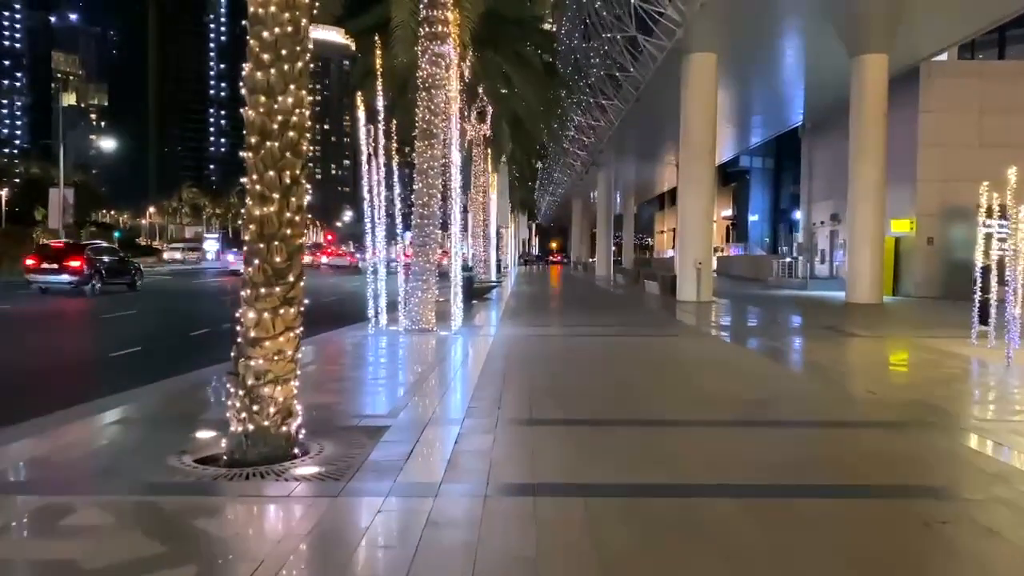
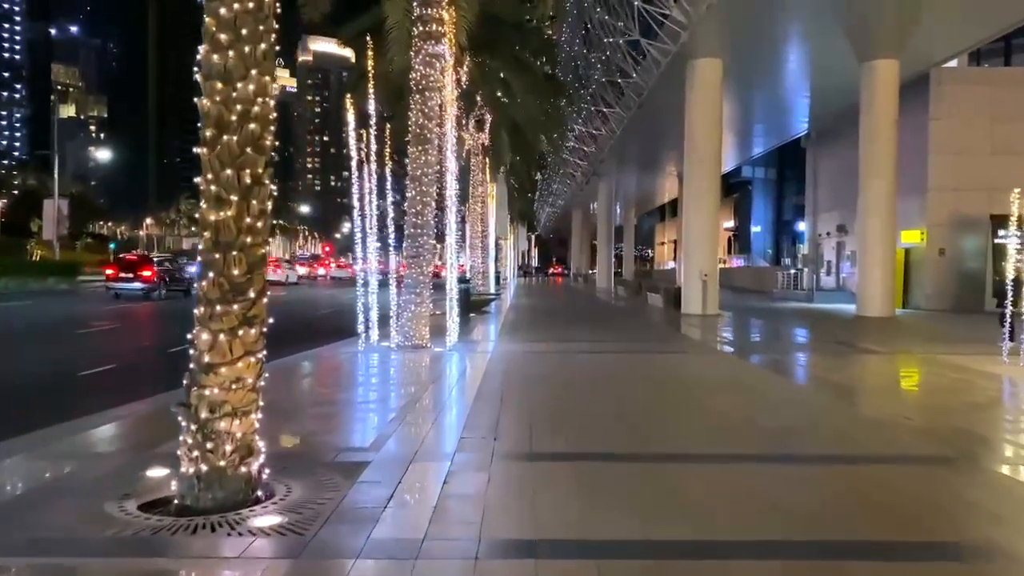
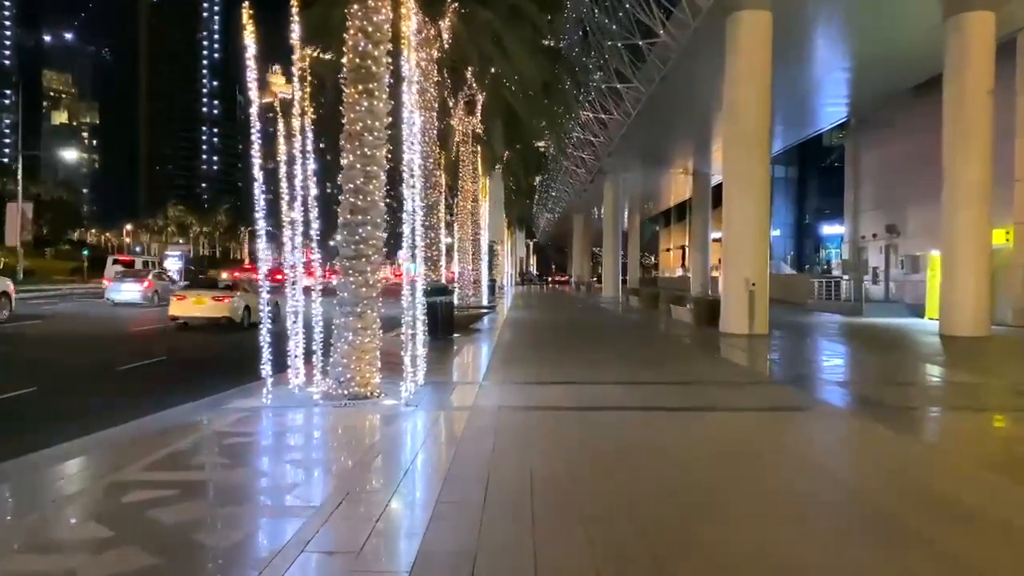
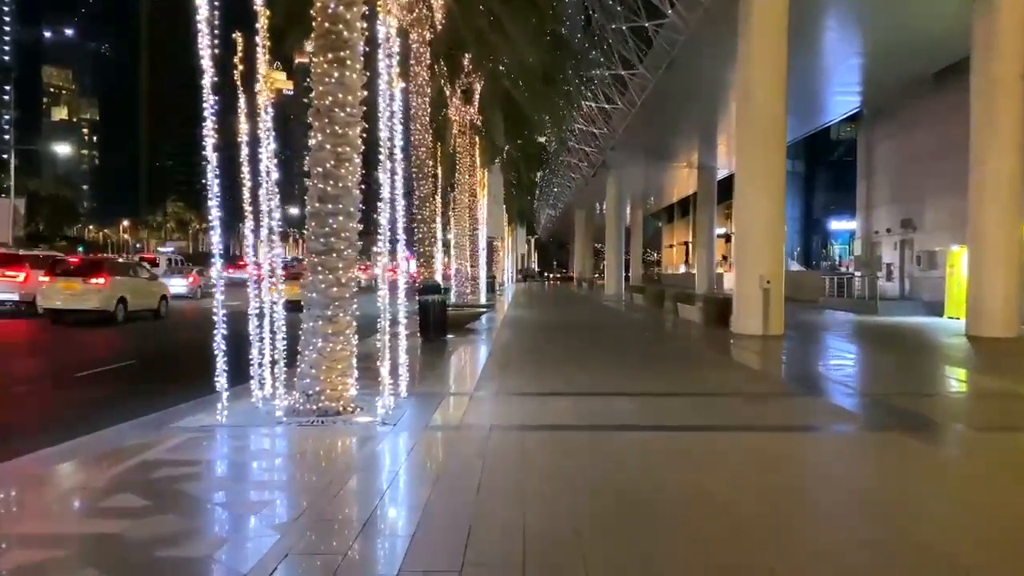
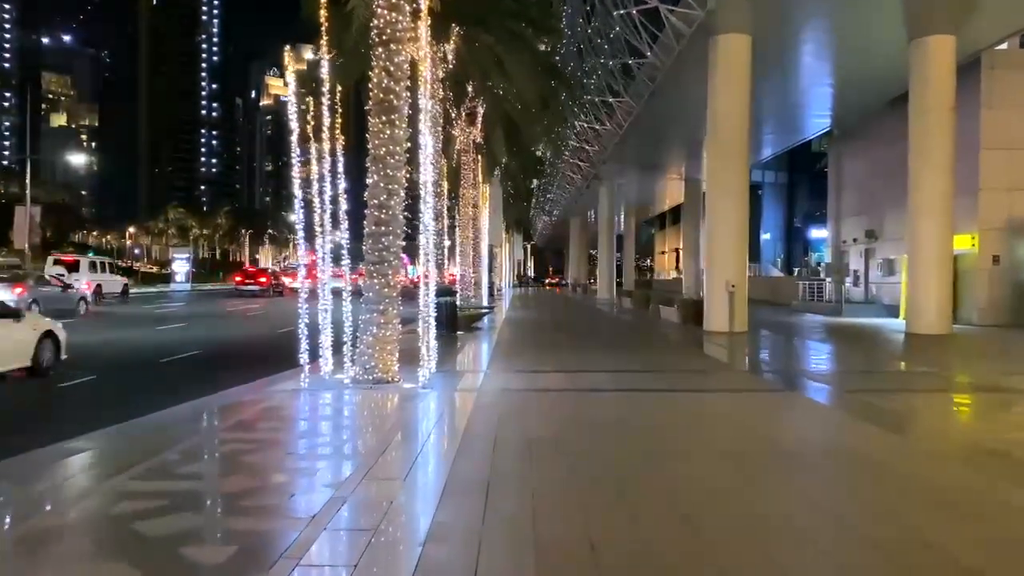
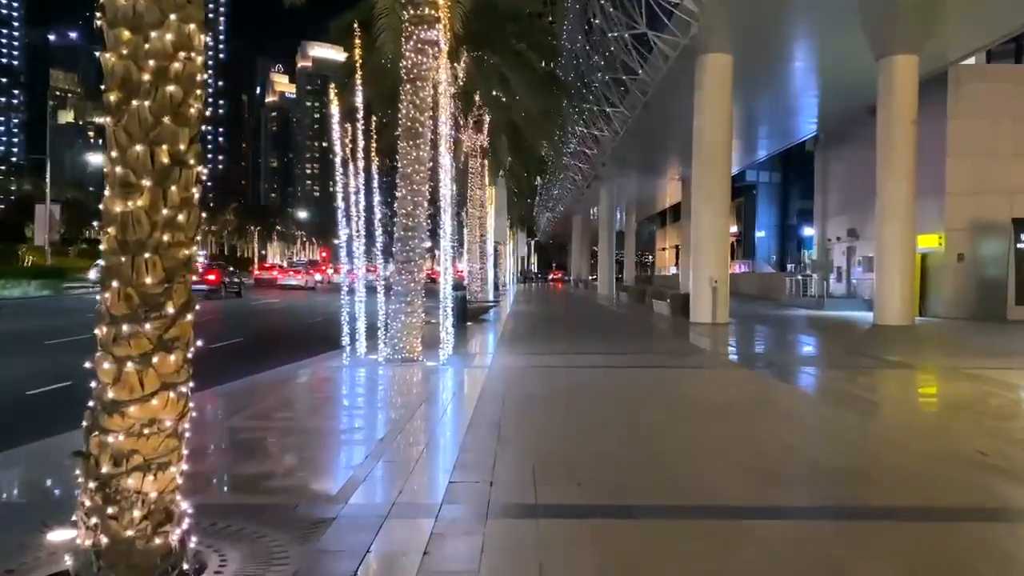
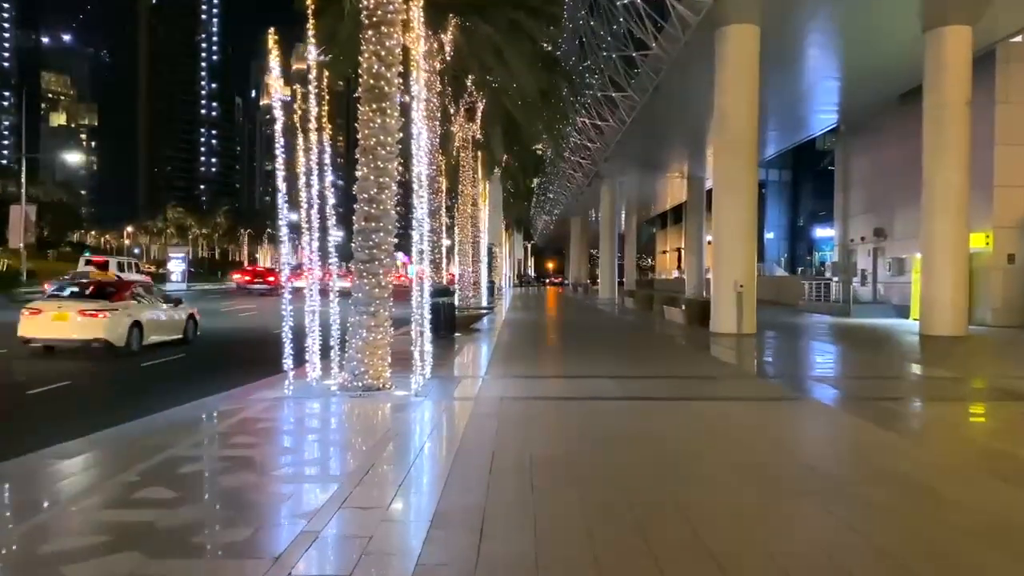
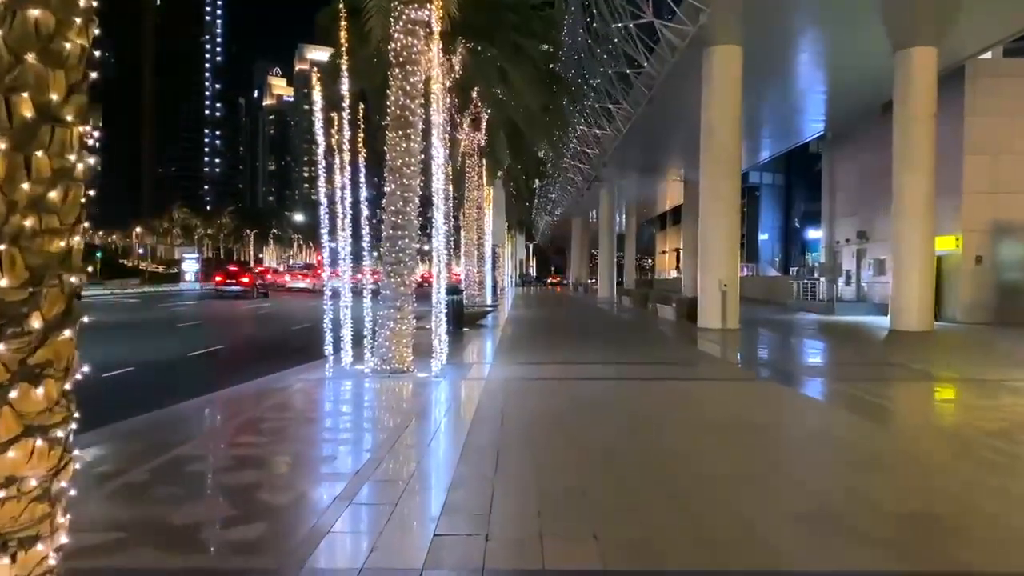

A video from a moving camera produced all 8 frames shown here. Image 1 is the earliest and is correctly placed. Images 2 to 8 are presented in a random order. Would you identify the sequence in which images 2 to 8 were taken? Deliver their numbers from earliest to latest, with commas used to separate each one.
2, 6, 8, 5, 7, 3, 4
